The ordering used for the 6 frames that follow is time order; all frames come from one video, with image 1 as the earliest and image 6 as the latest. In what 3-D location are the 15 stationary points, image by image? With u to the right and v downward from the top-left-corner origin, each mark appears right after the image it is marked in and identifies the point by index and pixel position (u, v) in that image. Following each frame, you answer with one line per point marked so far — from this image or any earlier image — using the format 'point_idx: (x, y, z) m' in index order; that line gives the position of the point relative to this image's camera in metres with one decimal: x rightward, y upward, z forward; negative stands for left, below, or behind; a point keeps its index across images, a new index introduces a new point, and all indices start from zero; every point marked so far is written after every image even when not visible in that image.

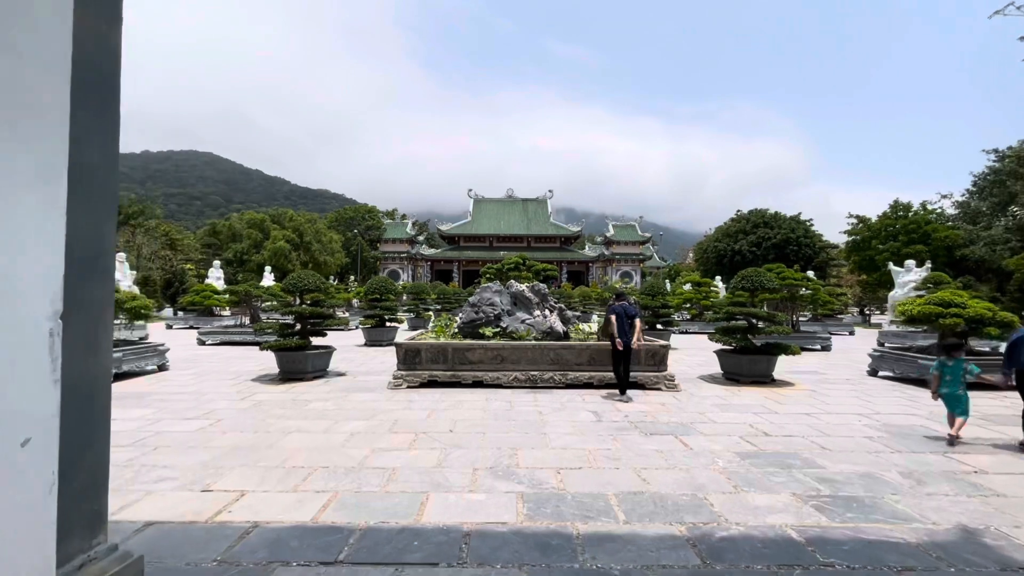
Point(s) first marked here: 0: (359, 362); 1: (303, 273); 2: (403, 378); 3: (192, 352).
0: (-3.2, -1.5, +9.8) m
1: (-3.8, +0.3, +8.6) m
2: (-1.6, -1.4, +7.2) m
3: (-7.6, -1.5, +11.3) m
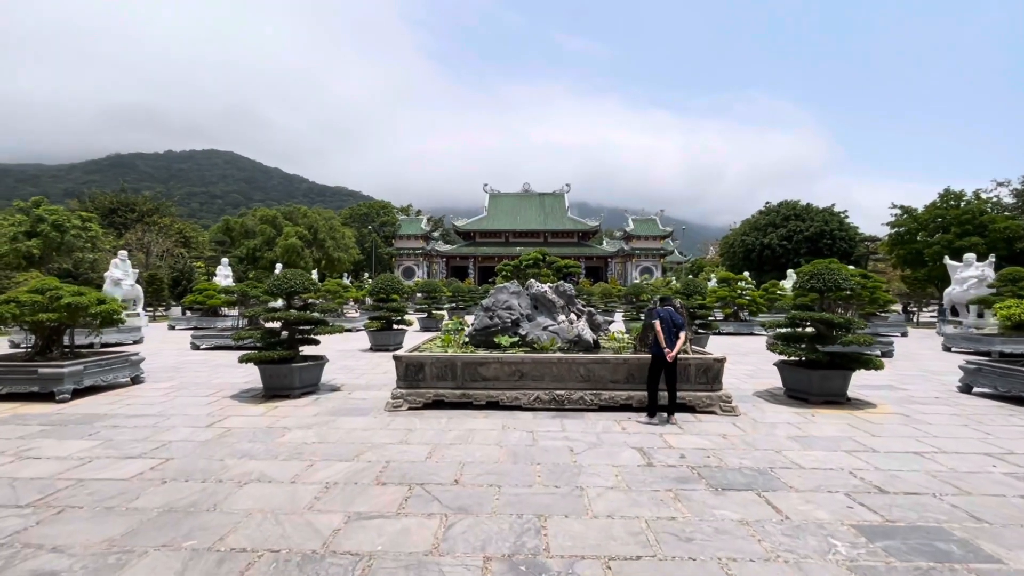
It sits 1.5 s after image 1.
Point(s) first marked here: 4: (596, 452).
0: (-2.8, -1.5, +8.7) m
1: (-3.5, +0.3, +7.4) m
2: (-1.4, -1.4, +6.1) m
3: (-7.1, -1.5, +10.3) m
4: (+0.8, -1.6, +4.6) m
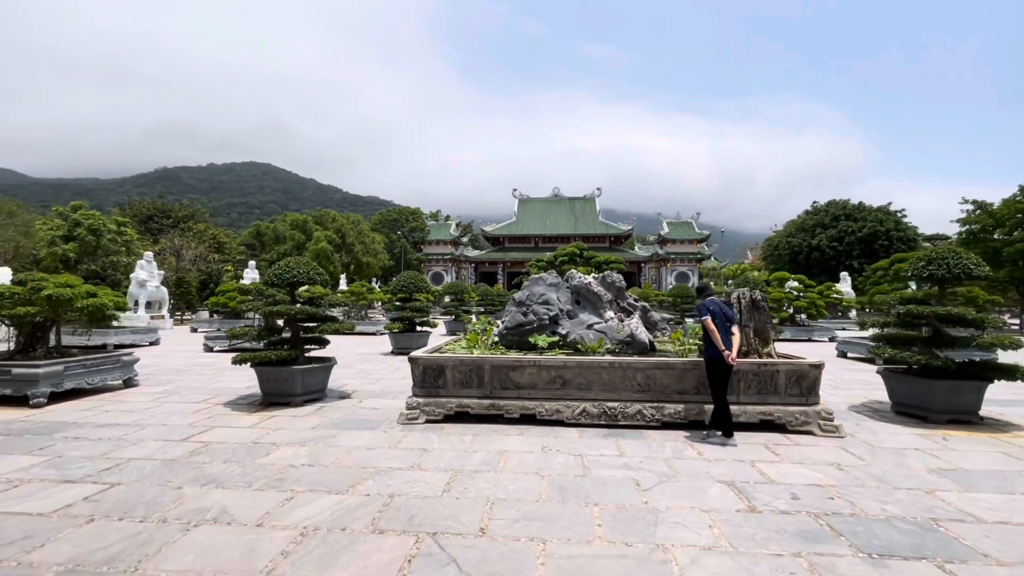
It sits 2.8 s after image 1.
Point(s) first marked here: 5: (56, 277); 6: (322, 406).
0: (-2.2, -1.5, +7.7) m
1: (-3.0, +0.4, +6.5) m
2: (-1.0, -1.3, +5.0) m
3: (-6.5, -1.5, +9.6) m
4: (+1.1, -1.4, +3.4) m
5: (-6.2, +0.1, +6.5) m
6: (-2.3, -1.4, +5.8) m
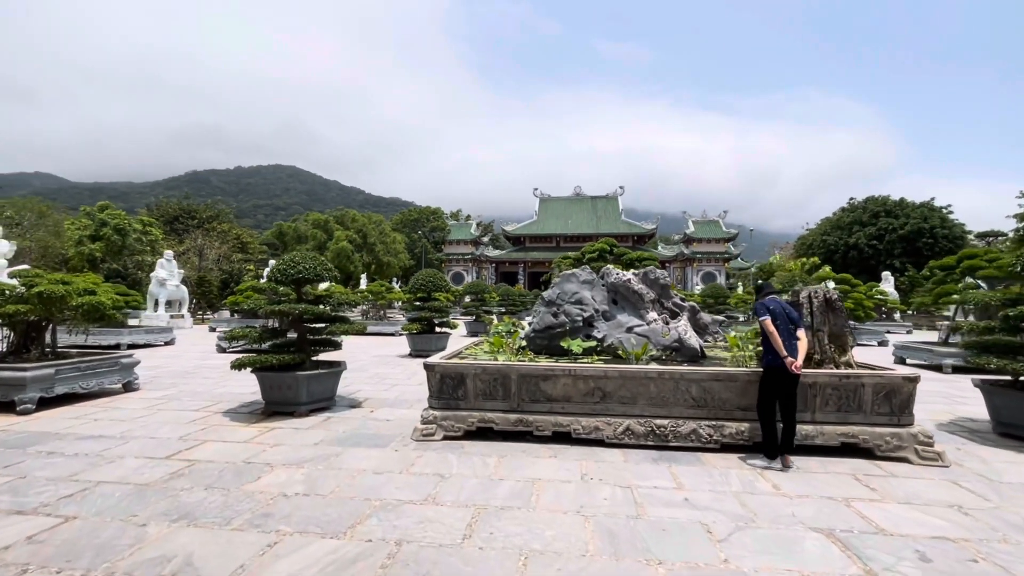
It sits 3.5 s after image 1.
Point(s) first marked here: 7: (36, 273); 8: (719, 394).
0: (-1.8, -1.4, +7.1) m
1: (-2.6, +0.4, +6.0) m
2: (-0.7, -1.2, +4.3) m
3: (-6.0, -1.4, +9.1) m
4: (+1.3, -1.4, +2.6) m
5: (-5.9, +0.2, +6.1) m
6: (-2.0, -1.4, +5.2) m
7: (-6.0, +0.2, +6.0) m
8: (+1.8, -0.9, +4.1) m
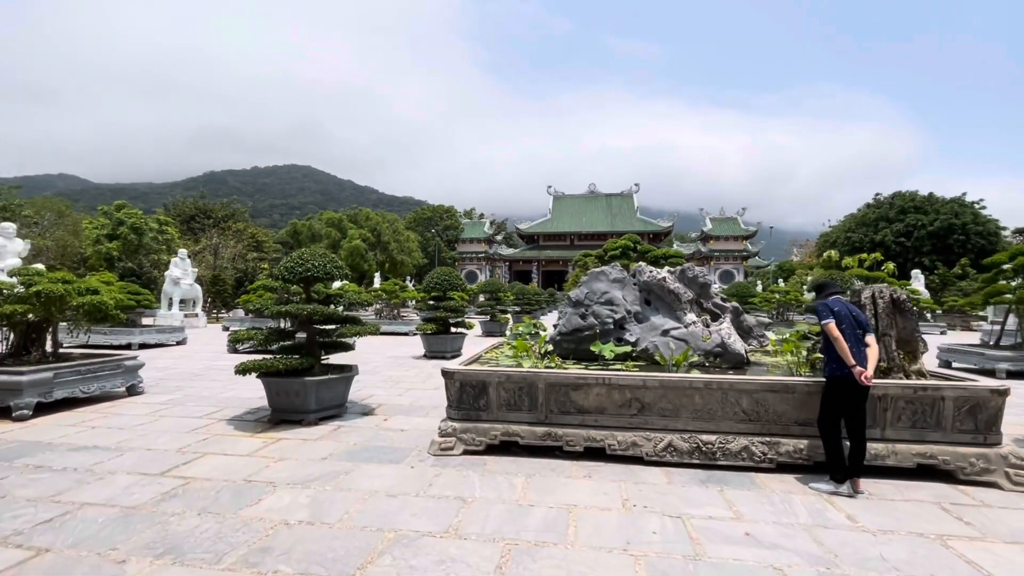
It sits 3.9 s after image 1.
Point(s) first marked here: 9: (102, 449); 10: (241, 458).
0: (-1.5, -1.4, +6.8) m
1: (-2.4, +0.4, +5.6) m
2: (-0.5, -1.2, +3.9) m
3: (-5.6, -1.4, +8.9) m
4: (+1.5, -1.4, +2.2) m
5: (-5.6, +0.2, +5.8) m
6: (-1.8, -1.4, +4.8) m
7: (-5.7, +0.2, +5.8) m
8: (+2.0, -0.9, +3.7) m
9: (-3.5, -1.4, +4.1) m
10: (-2.2, -1.4, +3.9) m
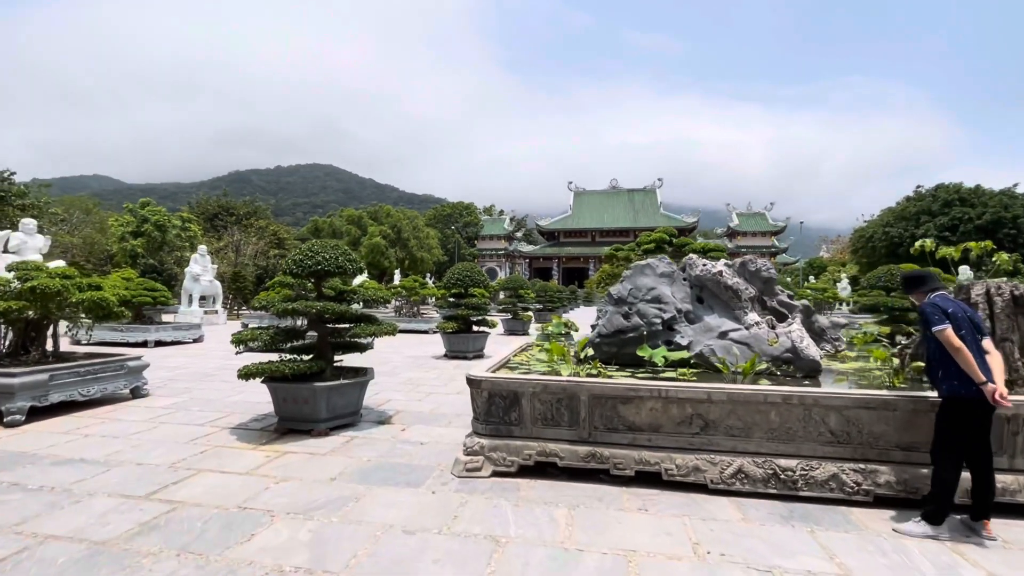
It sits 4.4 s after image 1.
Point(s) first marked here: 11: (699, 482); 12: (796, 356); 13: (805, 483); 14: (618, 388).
0: (-1.1, -1.4, +6.3) m
1: (-2.0, +0.5, +5.1) m
2: (-0.2, -1.2, +3.4) m
3: (-5.2, -1.3, +8.5) m
4: (+1.7, -1.4, +1.5) m
5: (-5.2, +0.3, +5.4) m
6: (-1.5, -1.4, +4.3) m
7: (-5.4, +0.3, +5.4) m
8: (+2.3, -0.9, +3.0) m
9: (-3.2, -1.3, +3.6) m
10: (-1.9, -1.3, +3.4) m
11: (+1.2, -1.3, +3.1) m
12: (+2.3, -0.5, +3.8) m
13: (+1.8, -1.2, +3.0) m
14: (+0.7, -0.7, +3.3) m
